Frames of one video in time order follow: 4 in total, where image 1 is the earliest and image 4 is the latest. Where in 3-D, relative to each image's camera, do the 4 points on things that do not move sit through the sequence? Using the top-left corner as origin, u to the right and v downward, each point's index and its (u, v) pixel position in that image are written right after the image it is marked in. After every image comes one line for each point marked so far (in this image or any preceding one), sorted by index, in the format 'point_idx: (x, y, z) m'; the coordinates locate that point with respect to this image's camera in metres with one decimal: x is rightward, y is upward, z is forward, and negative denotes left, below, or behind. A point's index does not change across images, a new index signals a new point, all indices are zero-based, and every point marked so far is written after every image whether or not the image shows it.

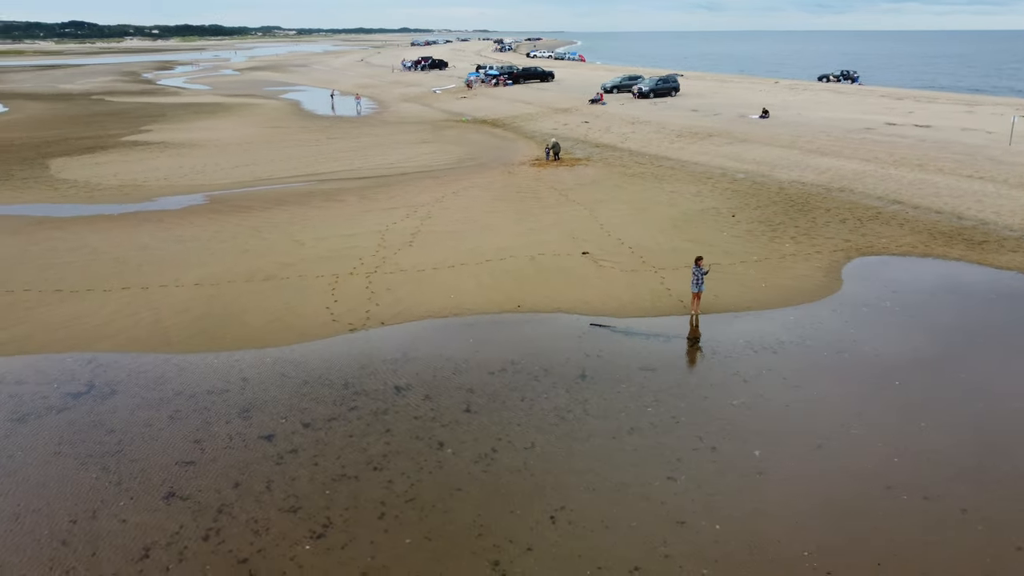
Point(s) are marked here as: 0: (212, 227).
0: (-6.3, +1.3, +16.9) m
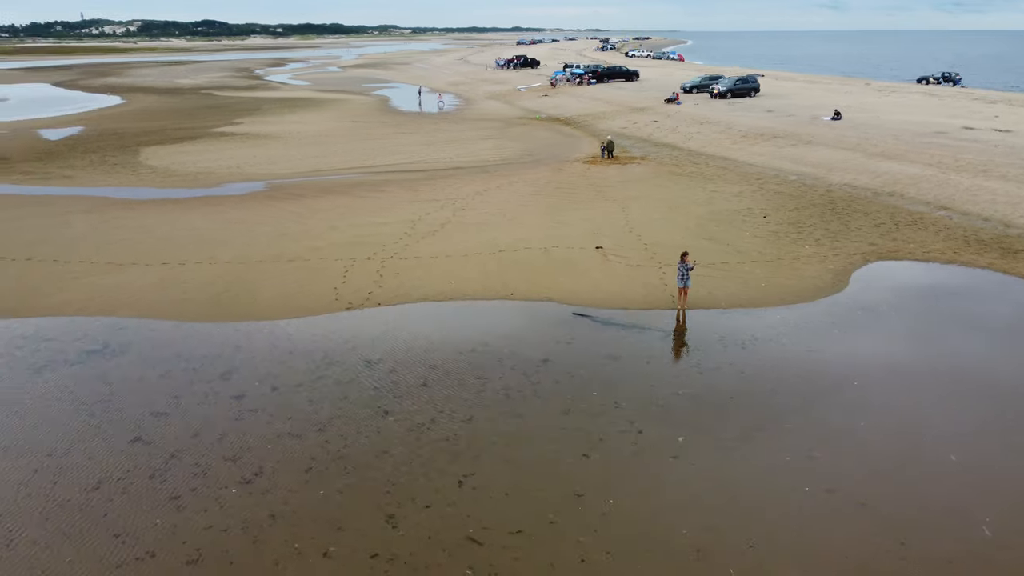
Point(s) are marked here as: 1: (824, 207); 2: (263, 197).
0: (-5.6, +1.7, +18.2) m
1: (+7.1, +1.9, +18.4) m
2: (-6.1, +2.2, +19.8) m
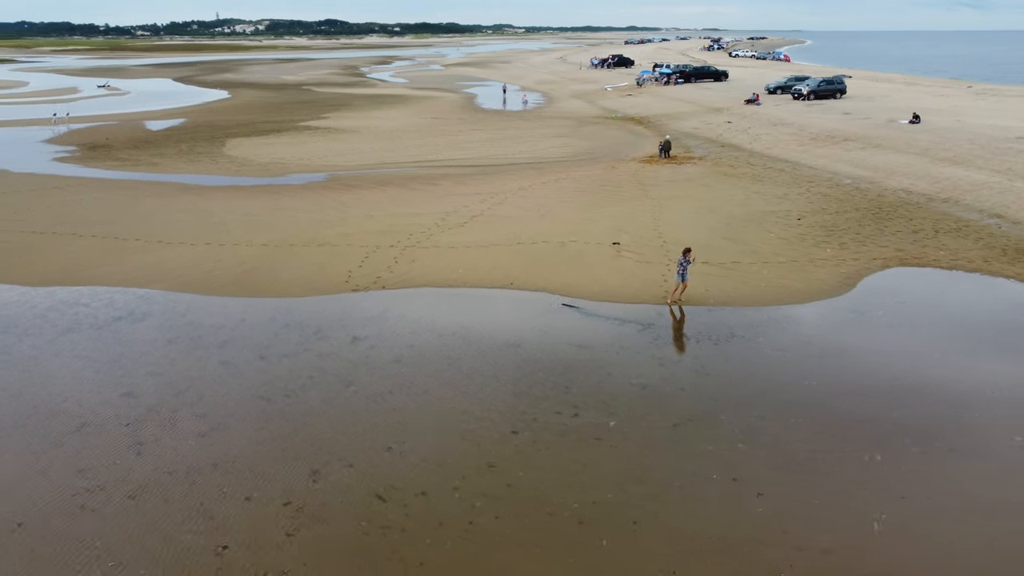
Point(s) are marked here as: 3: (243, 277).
0: (-4.8, +2.1, +19.3) m
1: (+7.8, +1.7, +18.0) m
2: (-5.0, +2.6, +21.0) m
3: (-4.4, +0.2, +13.4) m
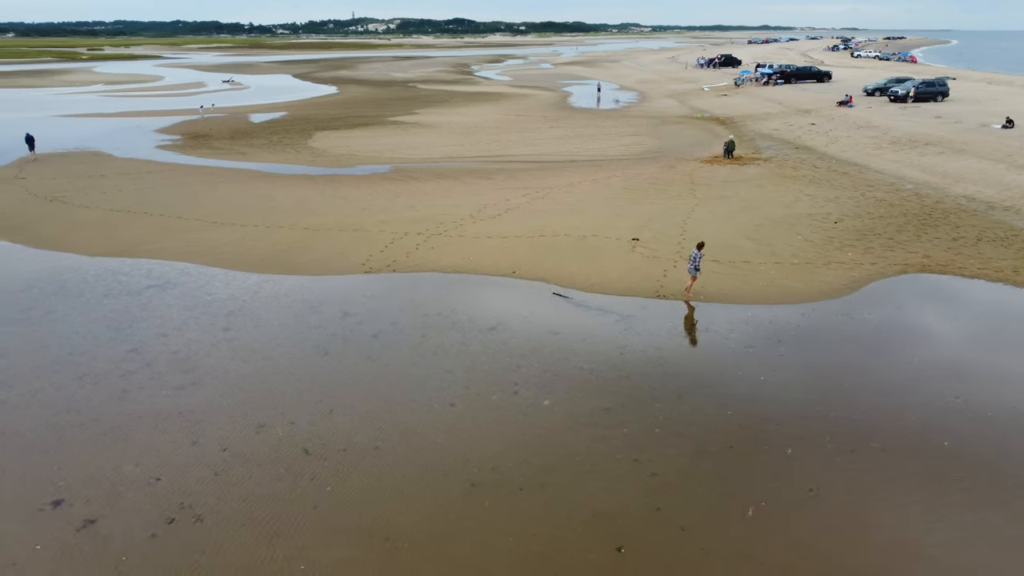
0: (-3.7, +2.5, +20.5) m
1: (+8.6, +1.5, +17.4) m
2: (-3.6, +3.0, +22.2) m
3: (-4.3, +0.6, +14.5) m
